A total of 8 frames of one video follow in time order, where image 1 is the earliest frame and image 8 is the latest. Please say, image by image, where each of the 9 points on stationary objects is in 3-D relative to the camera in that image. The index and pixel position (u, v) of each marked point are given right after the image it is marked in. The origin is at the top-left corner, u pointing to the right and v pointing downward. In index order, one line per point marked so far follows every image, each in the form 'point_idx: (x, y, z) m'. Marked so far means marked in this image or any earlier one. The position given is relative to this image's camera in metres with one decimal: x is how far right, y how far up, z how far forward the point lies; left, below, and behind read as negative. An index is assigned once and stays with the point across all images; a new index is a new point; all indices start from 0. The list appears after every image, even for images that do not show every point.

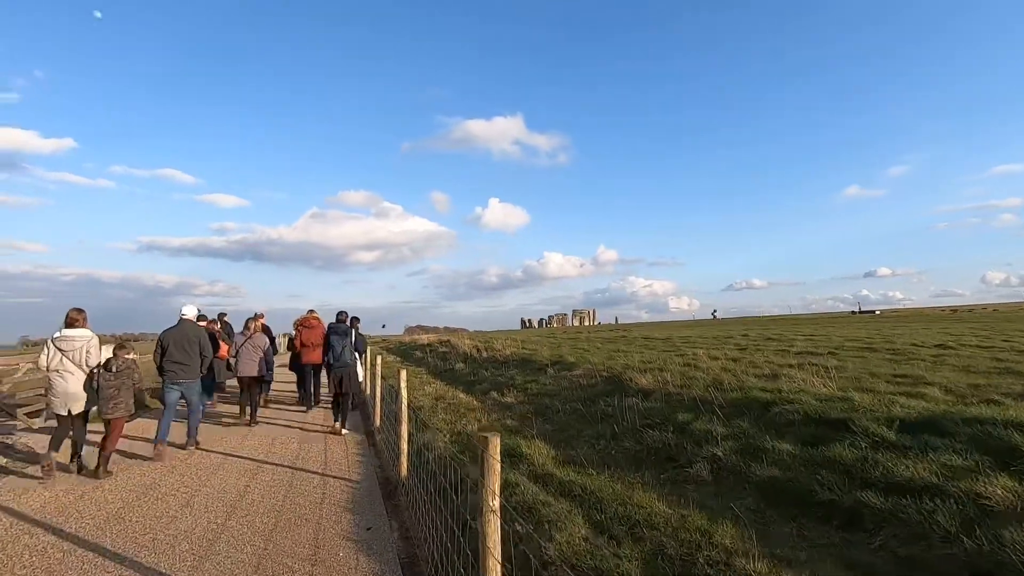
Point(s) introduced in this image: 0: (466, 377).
0: (-1.3, -2.5, +17.6) m
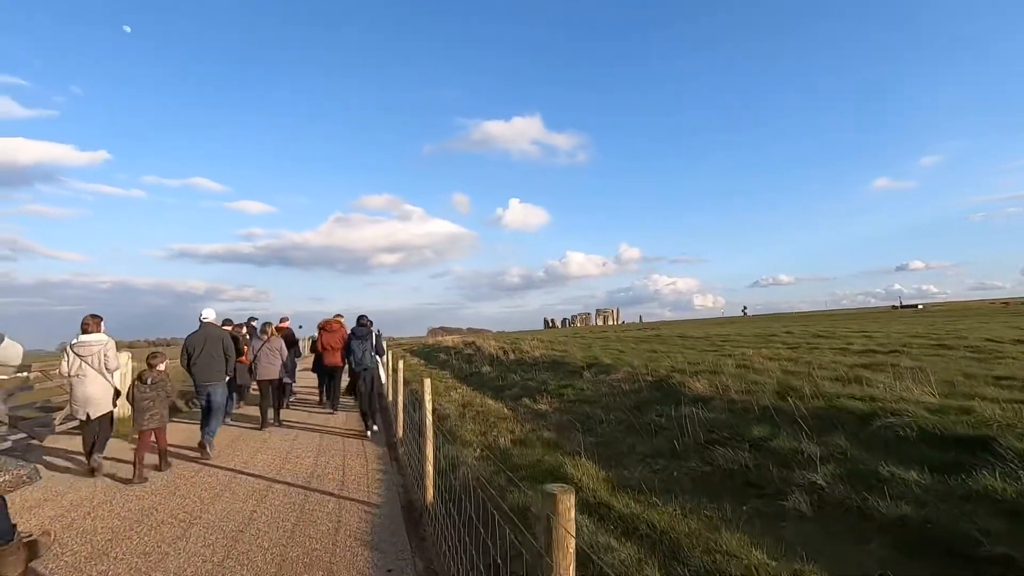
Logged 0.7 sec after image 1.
0: (-0.4, -2.5, +16.5) m
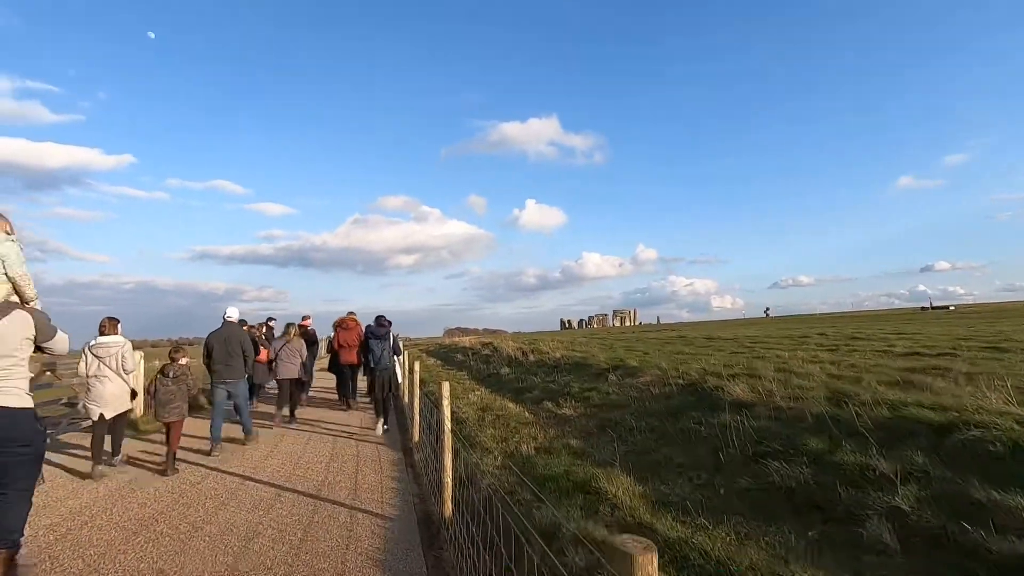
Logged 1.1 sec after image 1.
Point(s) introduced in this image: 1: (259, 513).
0: (+0.1, -2.5, +15.8) m
1: (-3.1, -2.7, +7.6) m
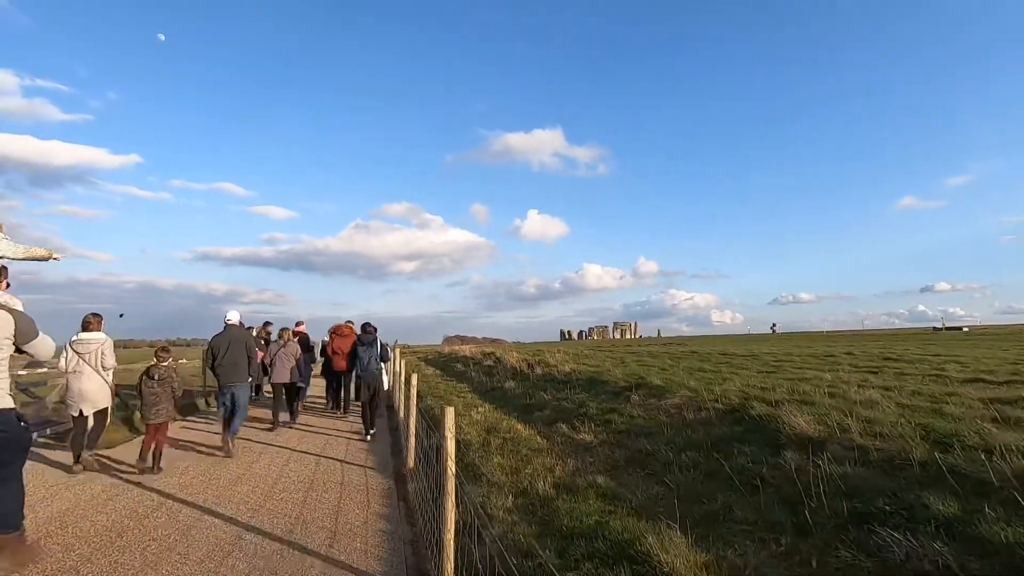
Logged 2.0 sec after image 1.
0: (+0.3, -2.6, +14.3) m
1: (-2.9, -2.7, +6.1) m
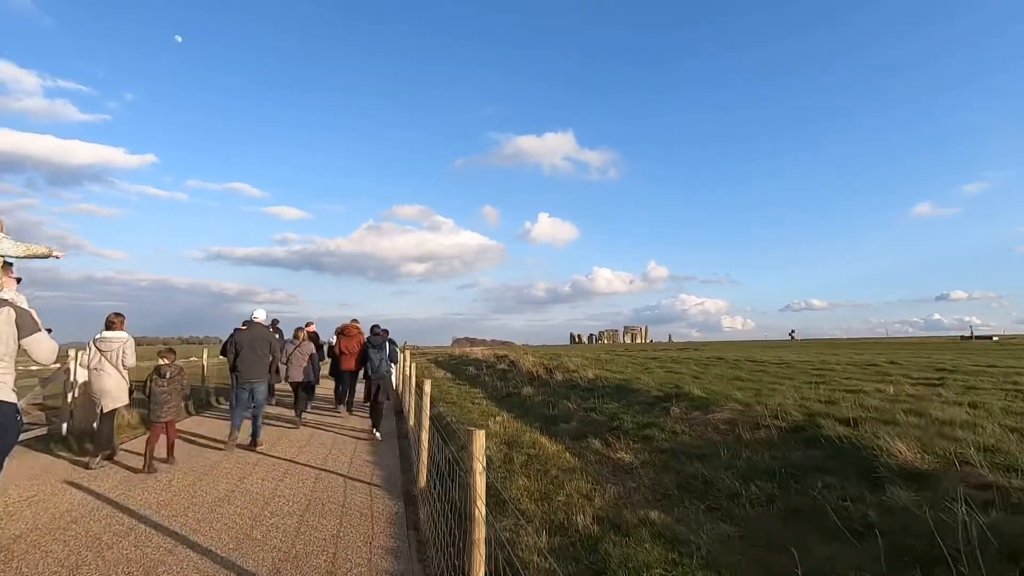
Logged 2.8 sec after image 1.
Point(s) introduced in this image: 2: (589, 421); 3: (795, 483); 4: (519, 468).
0: (+0.7, -2.6, +13.0) m
1: (-2.6, -2.6, +4.8) m
2: (+1.4, -2.4, +11.1) m
3: (+2.8, -1.9, +6.1) m
4: (+0.1, -2.4, +8.4) m
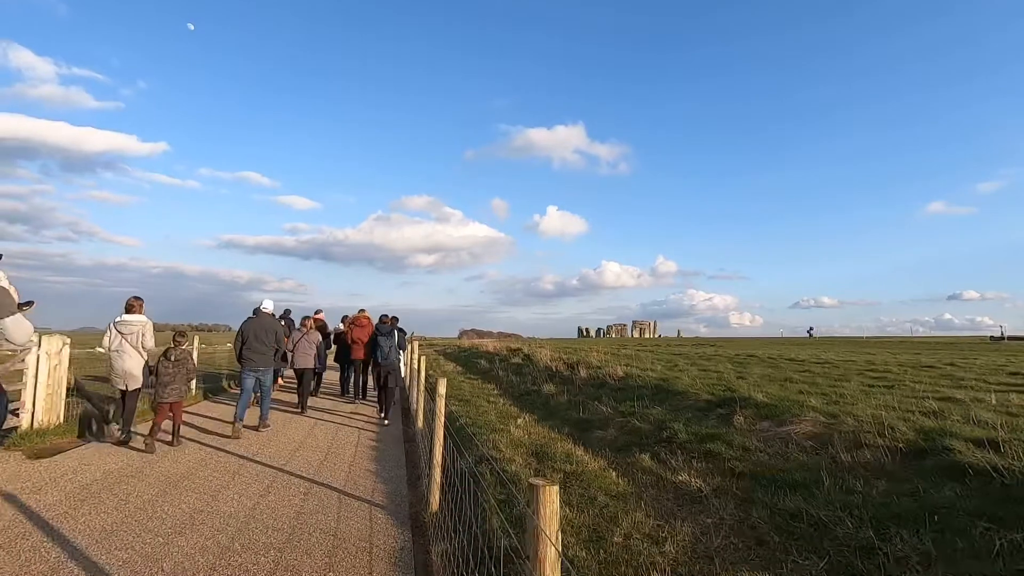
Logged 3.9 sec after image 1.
0: (+1.1, -2.3, +11.3) m
1: (-2.3, -2.3, +3.2) m
2: (+1.8, -2.1, +9.3) m
3: (+3.1, -1.8, +4.4) m
4: (+0.5, -2.2, +6.7) m
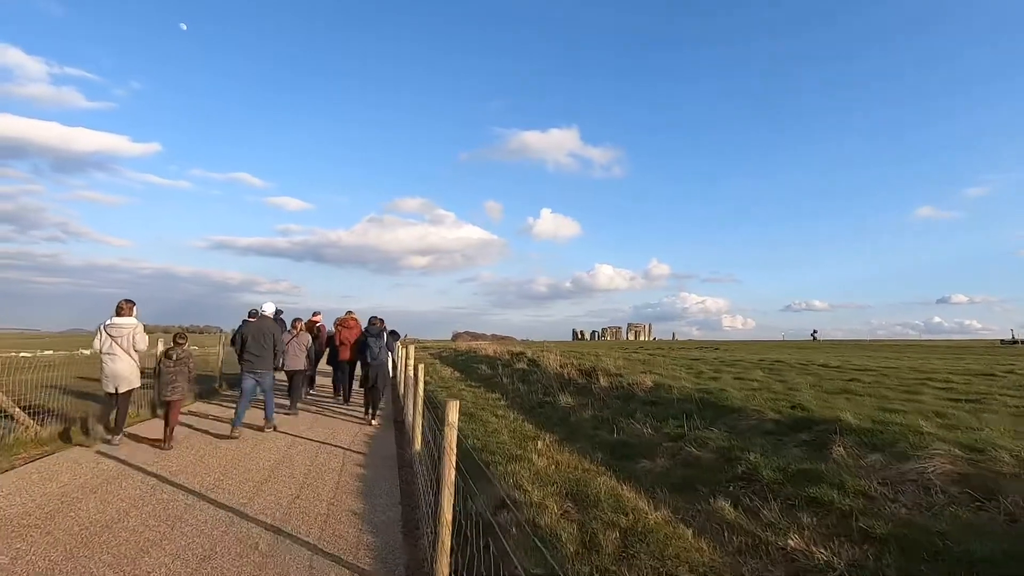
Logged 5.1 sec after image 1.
0: (+1.4, -2.2, +9.3) m
1: (-1.9, -2.2, +1.1) m
2: (+2.1, -2.0, +7.3) m
3: (+3.5, -1.6, +2.4) m
4: (+0.8, -2.1, +4.7) m
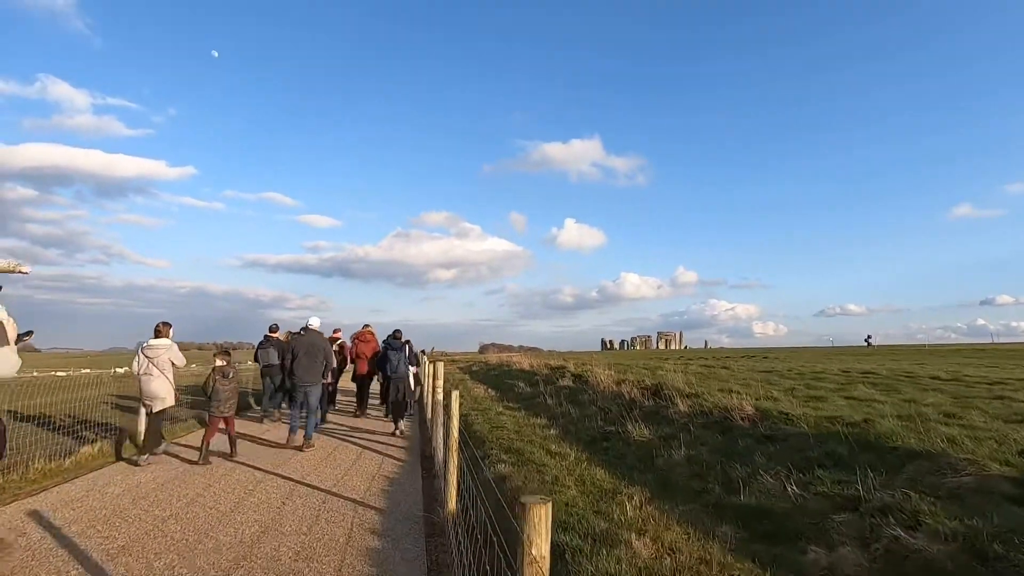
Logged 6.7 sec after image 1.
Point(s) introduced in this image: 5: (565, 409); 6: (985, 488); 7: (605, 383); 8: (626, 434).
0: (+2.2, -2.1, +6.4) m
1: (-1.5, -2.0, -1.6) m
2: (+2.8, -1.9, +4.4) m
3: (+4.0, -1.4, -0.6) m
4: (+1.4, -1.9, +1.8) m
5: (+1.2, -2.8, +14.5) m
6: (+3.9, -1.6, +5.1) m
7: (+2.3, -2.5, +16.3) m
8: (+1.9, -2.4, +10.5) m
